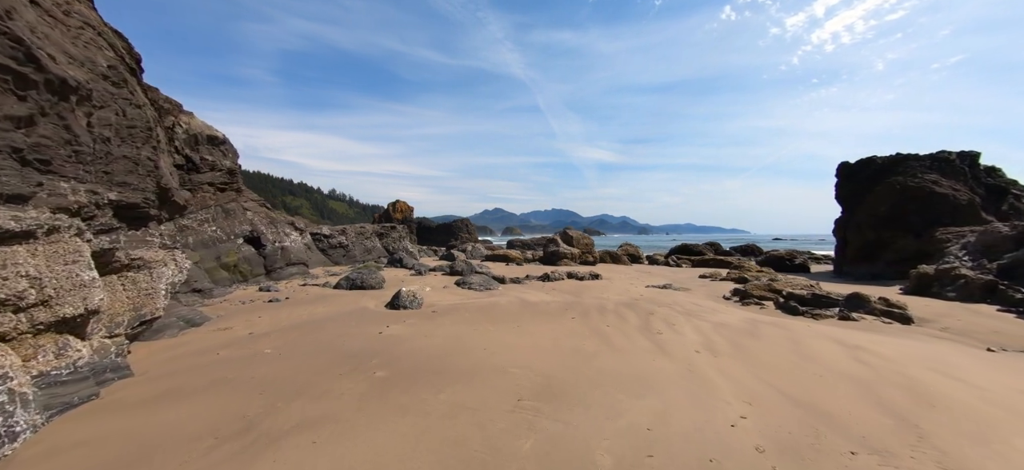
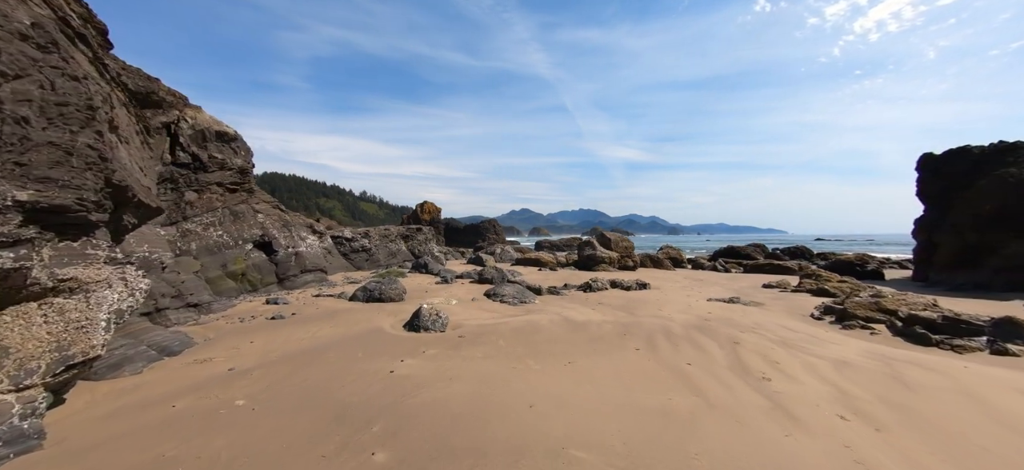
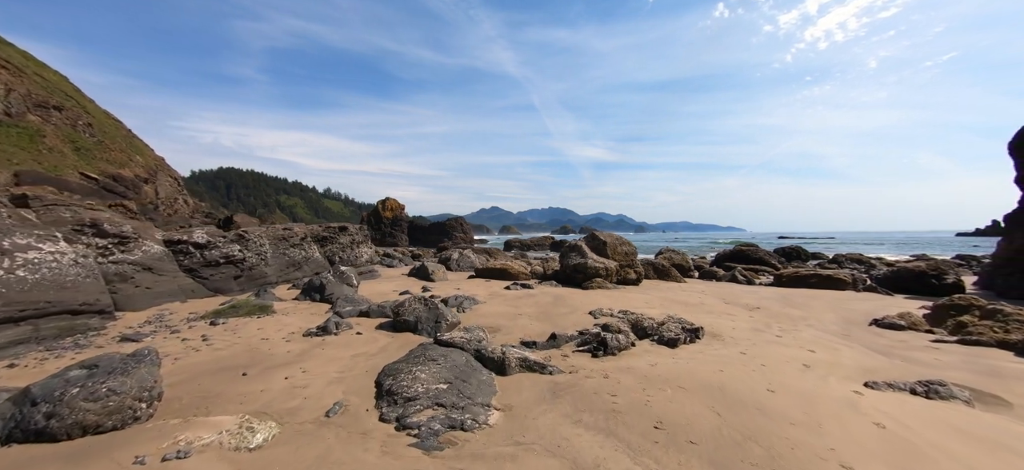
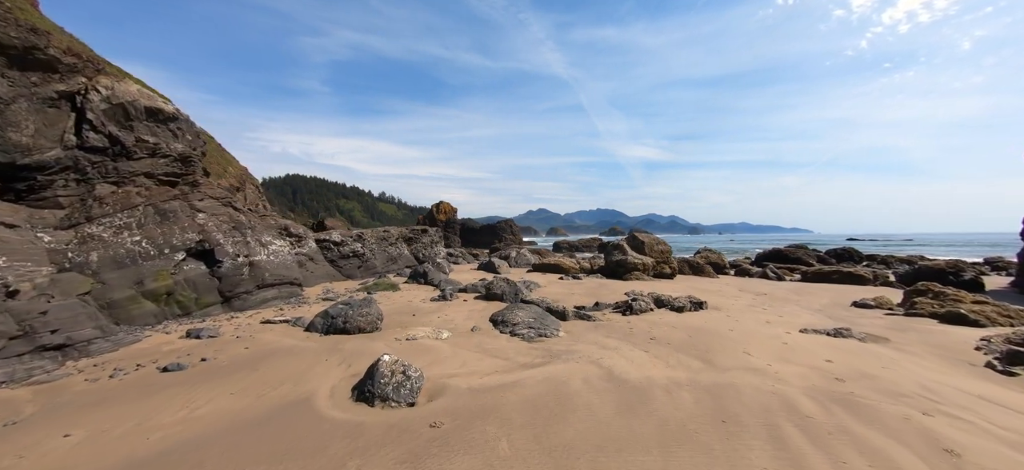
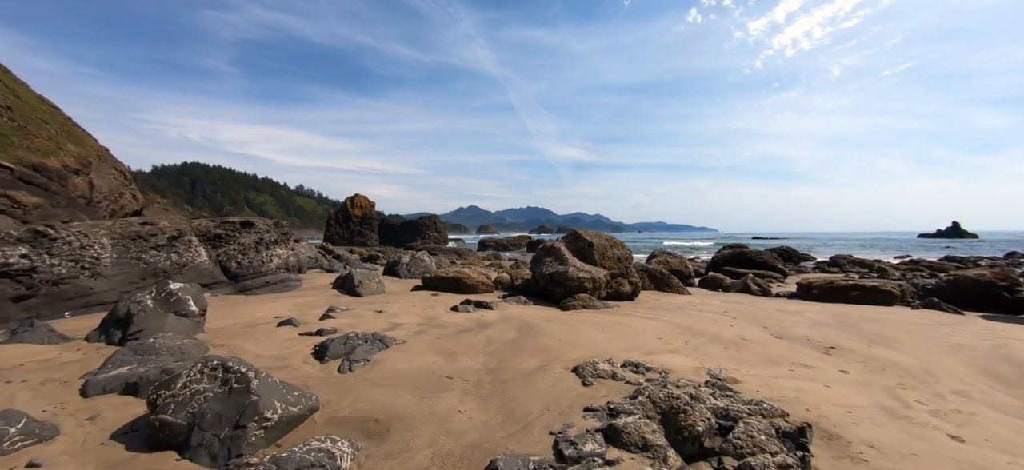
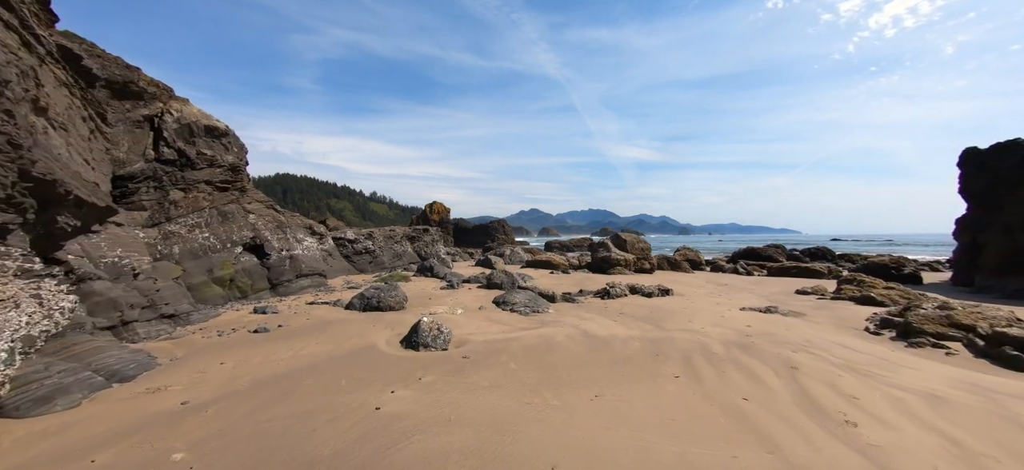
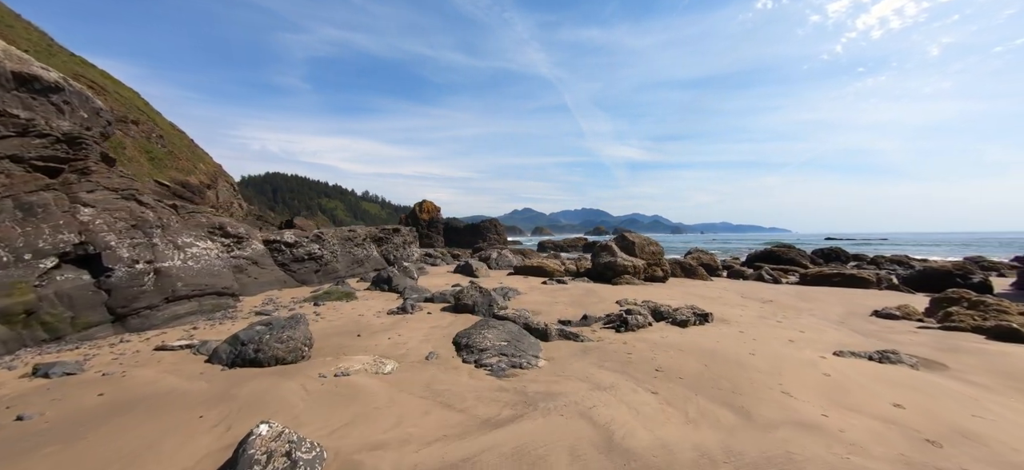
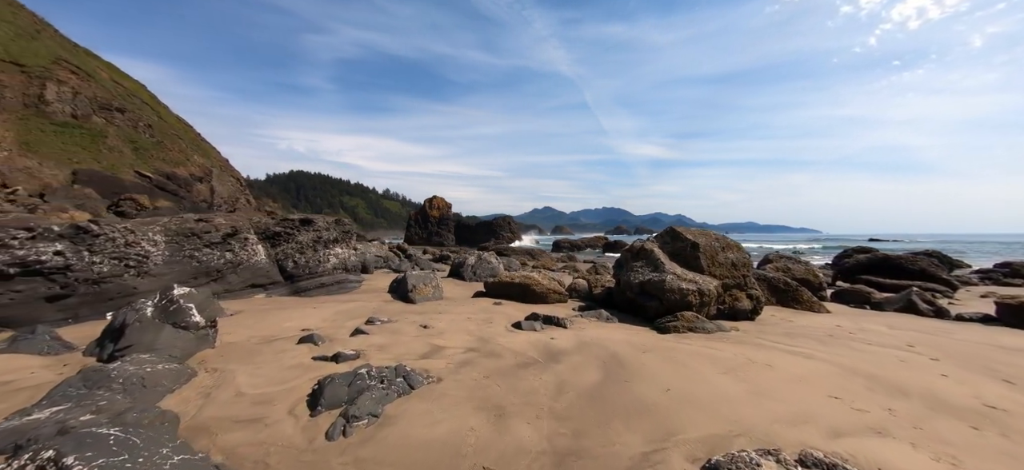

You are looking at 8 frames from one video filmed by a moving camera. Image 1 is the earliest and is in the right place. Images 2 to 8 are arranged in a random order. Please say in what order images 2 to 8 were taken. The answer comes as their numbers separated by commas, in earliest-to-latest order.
2, 6, 4, 7, 3, 5, 8
